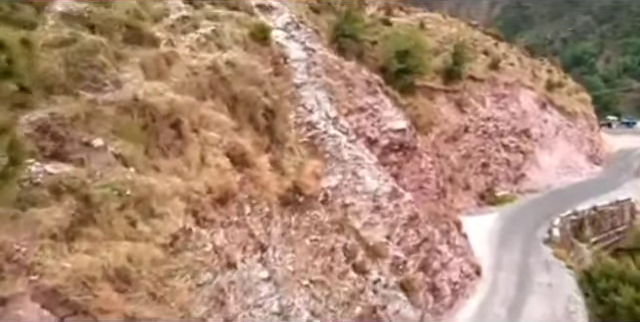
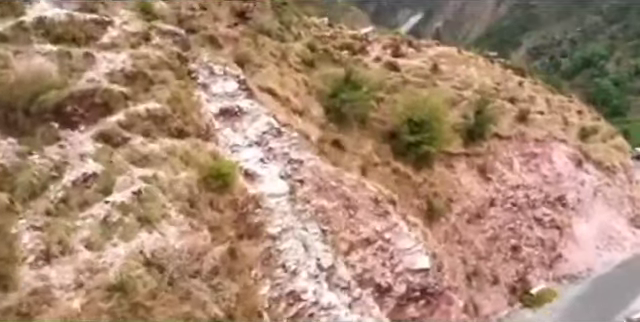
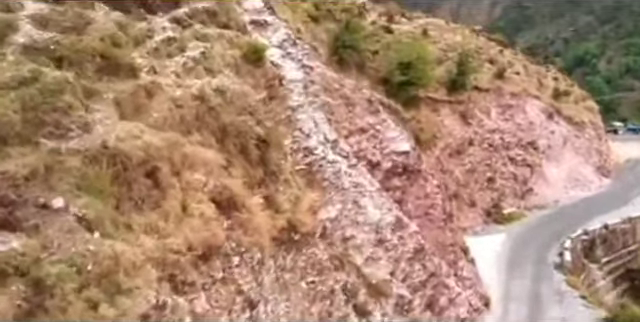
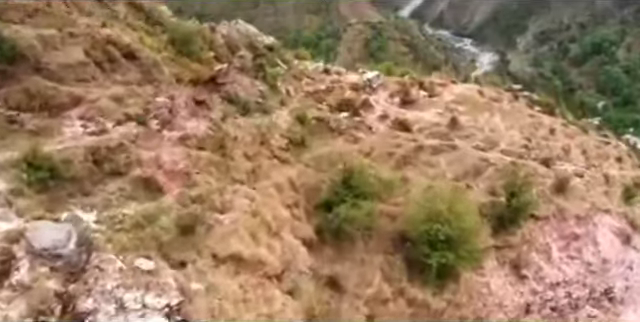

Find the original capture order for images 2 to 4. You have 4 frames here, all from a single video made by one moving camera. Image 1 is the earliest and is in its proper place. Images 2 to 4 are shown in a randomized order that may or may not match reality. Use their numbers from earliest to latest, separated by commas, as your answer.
3, 2, 4
